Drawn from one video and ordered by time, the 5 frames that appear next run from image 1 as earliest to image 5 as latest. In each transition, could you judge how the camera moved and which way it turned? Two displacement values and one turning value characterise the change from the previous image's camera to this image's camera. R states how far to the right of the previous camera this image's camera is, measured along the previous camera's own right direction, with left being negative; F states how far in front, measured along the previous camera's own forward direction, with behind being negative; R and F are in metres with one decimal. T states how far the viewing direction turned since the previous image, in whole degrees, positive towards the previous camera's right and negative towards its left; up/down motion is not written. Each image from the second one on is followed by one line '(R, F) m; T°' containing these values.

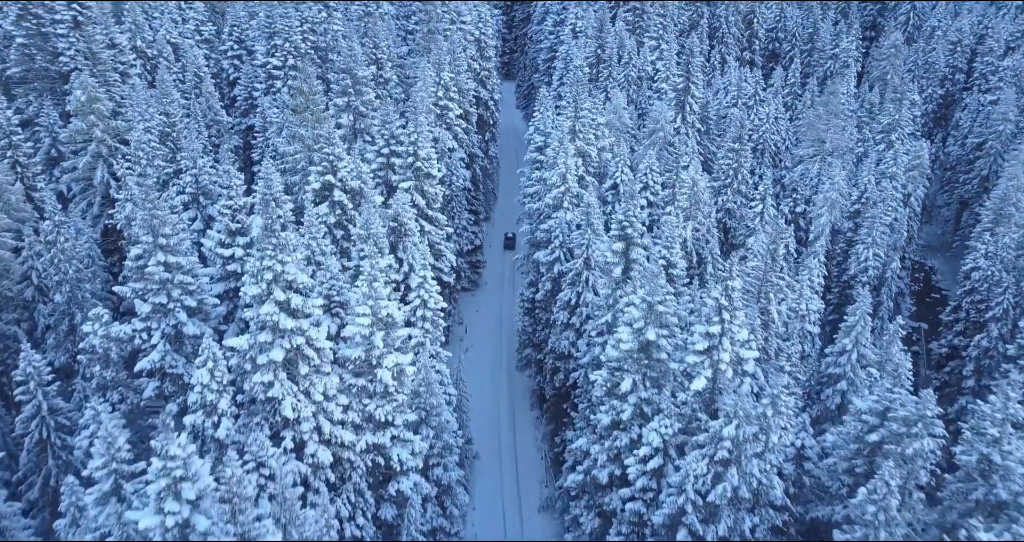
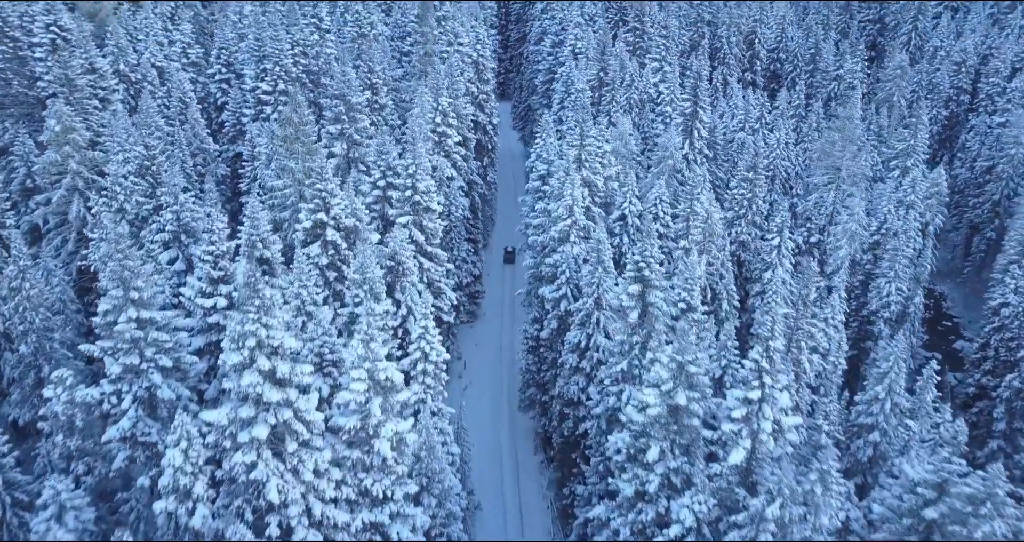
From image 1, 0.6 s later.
(-0.5, +2.1) m; +1°
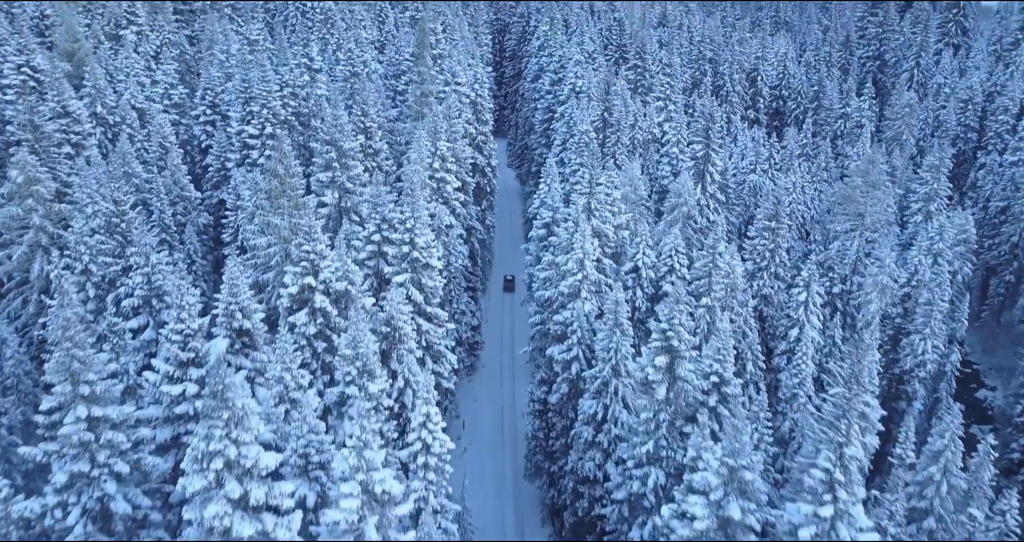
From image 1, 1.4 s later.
(-0.6, +2.7) m; +1°
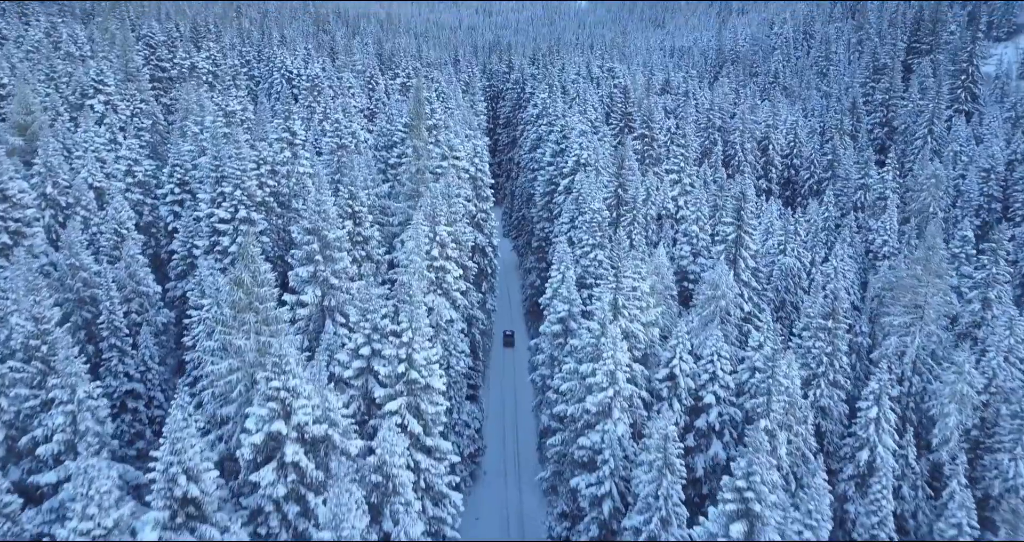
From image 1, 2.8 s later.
(-1.0, +4.9) m; +1°
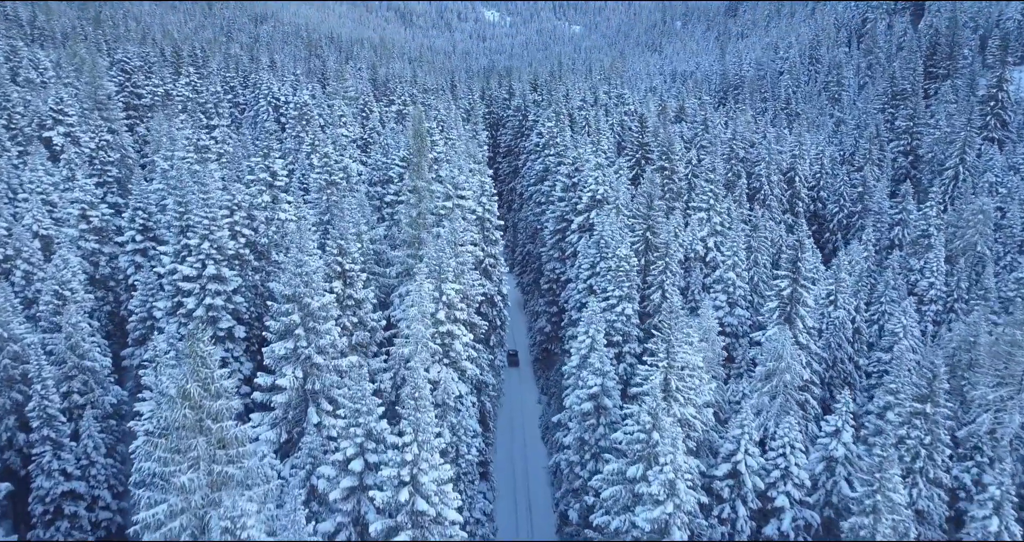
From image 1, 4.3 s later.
(-1.1, +5.2) m; +1°
